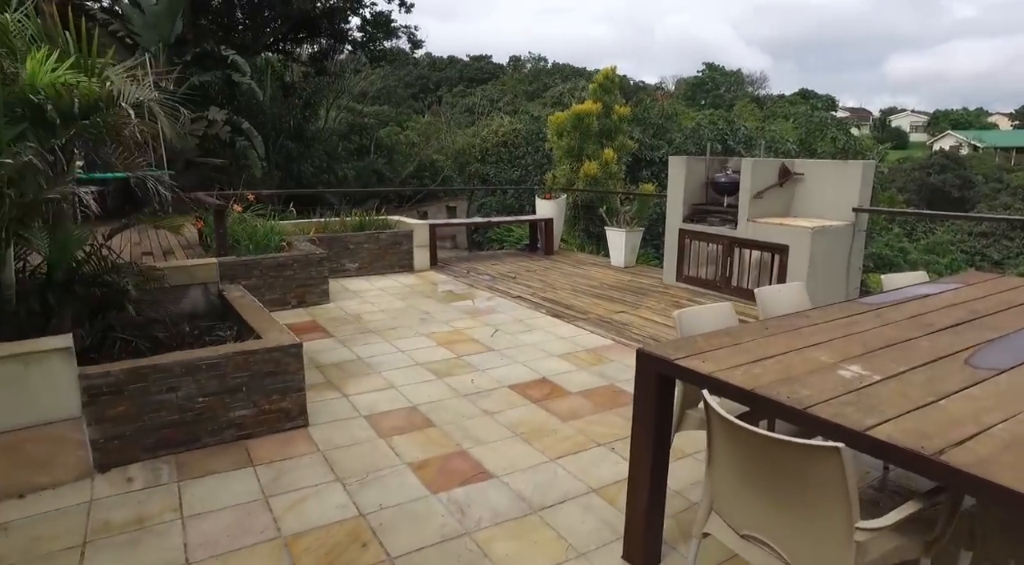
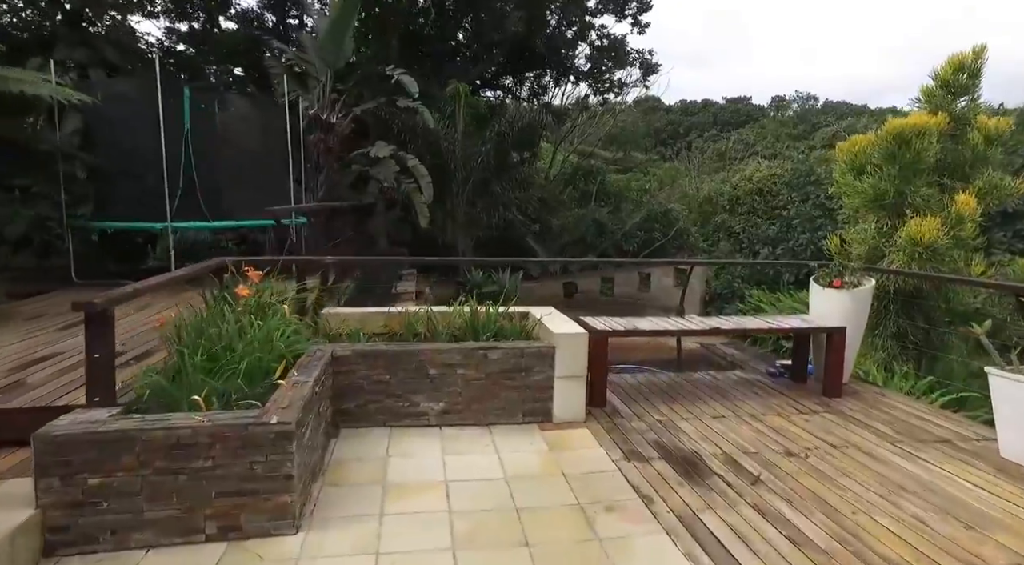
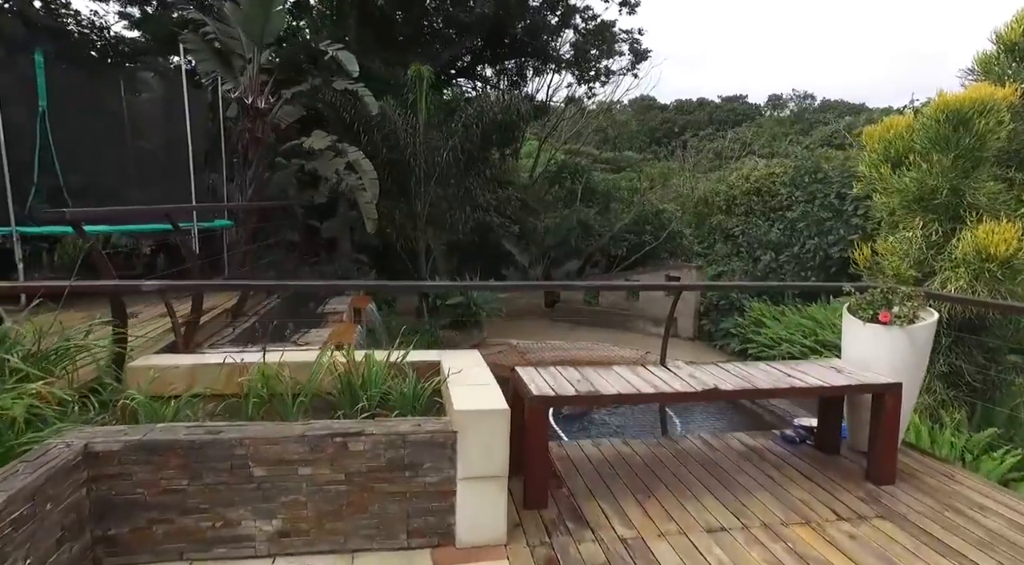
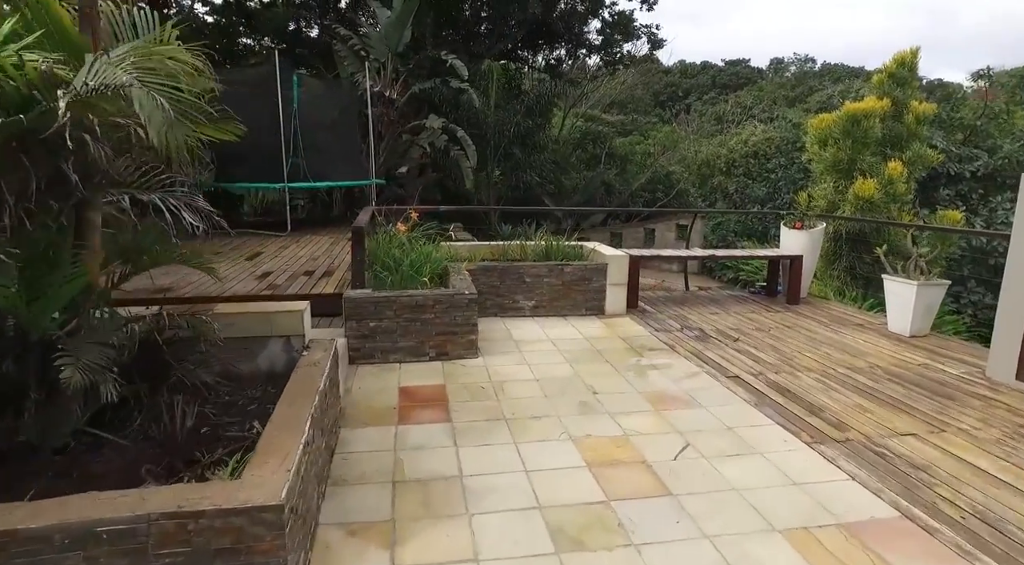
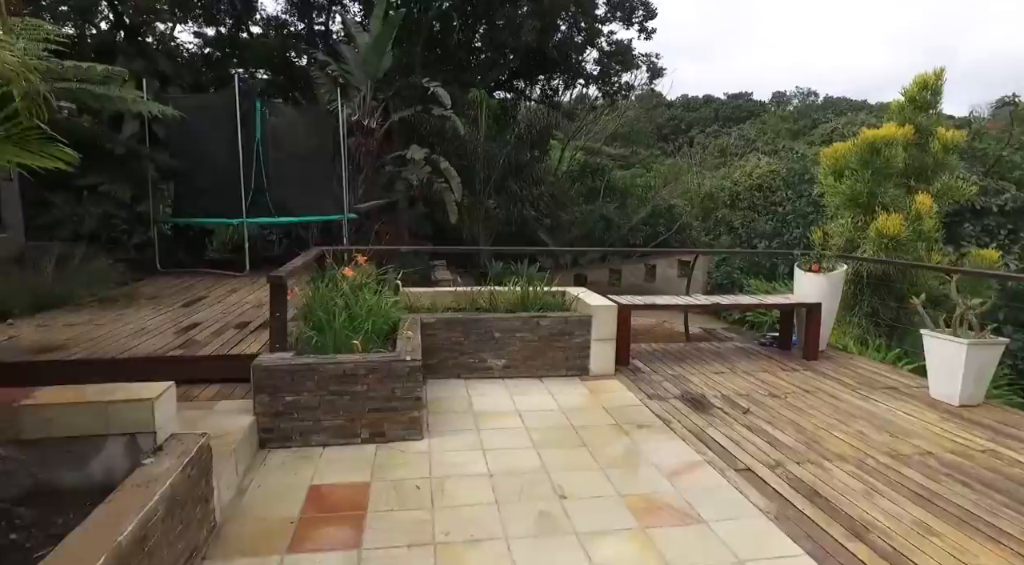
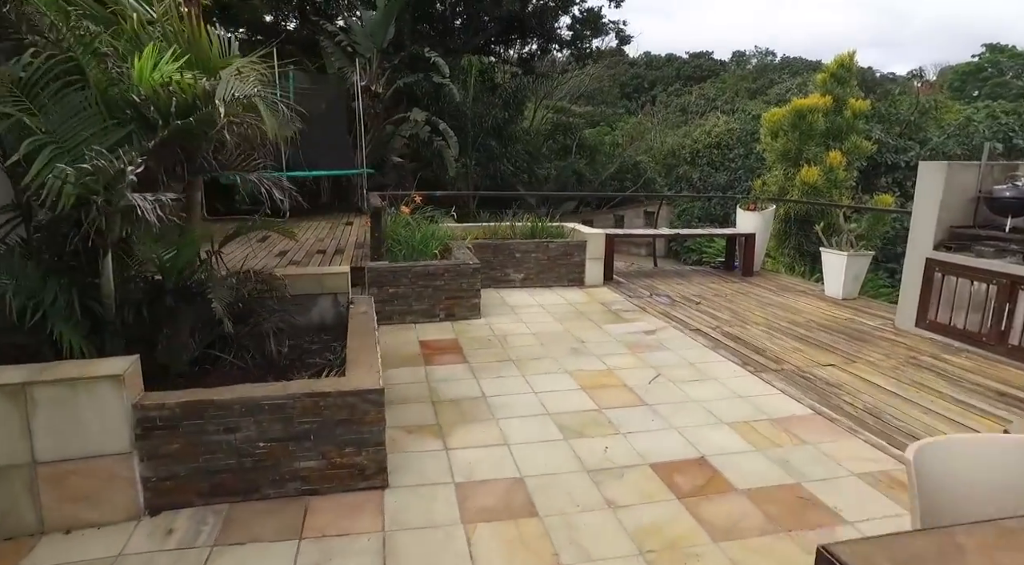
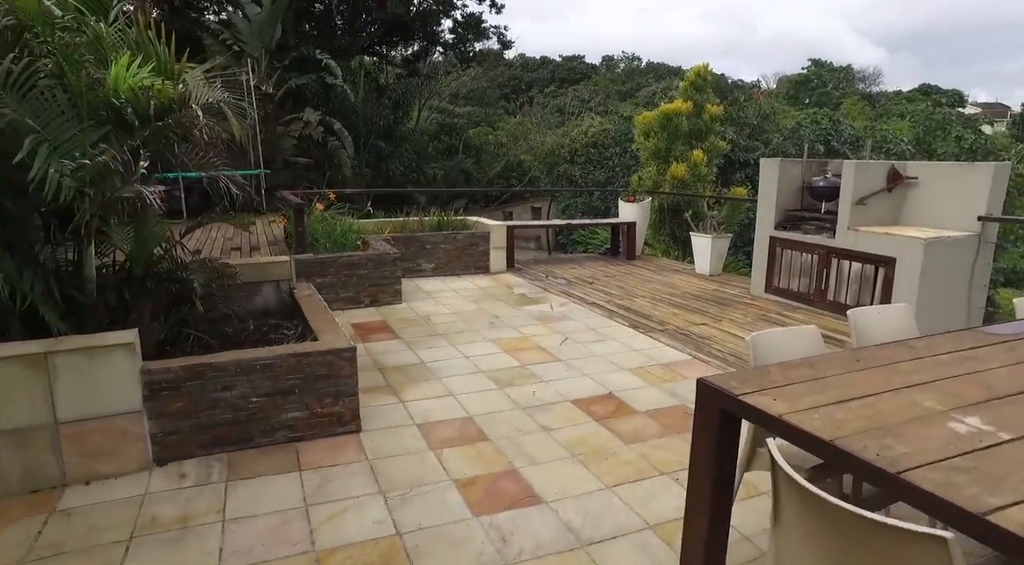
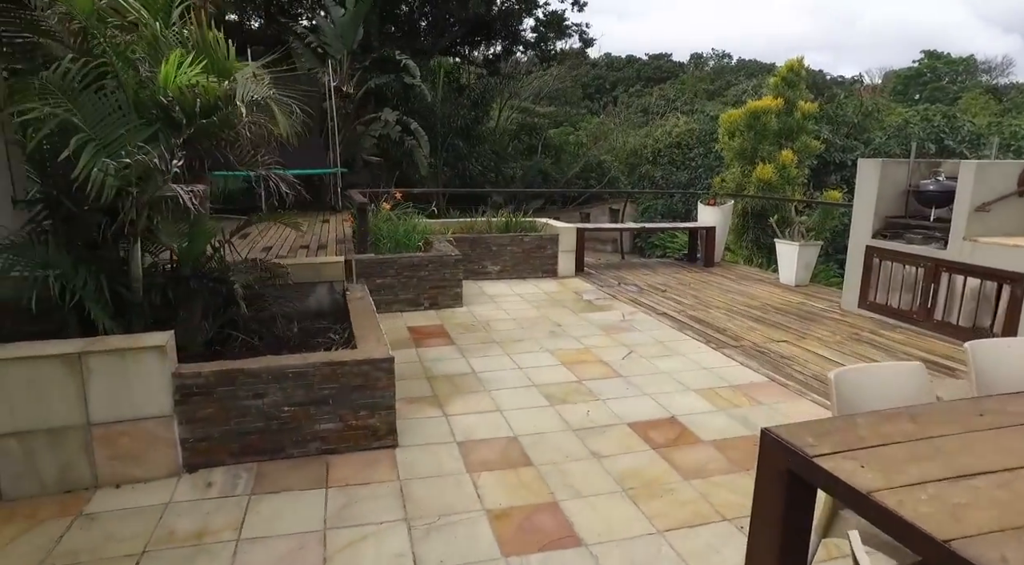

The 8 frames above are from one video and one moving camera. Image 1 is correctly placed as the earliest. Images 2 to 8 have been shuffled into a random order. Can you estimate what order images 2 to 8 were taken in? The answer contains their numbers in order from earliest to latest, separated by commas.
7, 8, 6, 4, 5, 2, 3
